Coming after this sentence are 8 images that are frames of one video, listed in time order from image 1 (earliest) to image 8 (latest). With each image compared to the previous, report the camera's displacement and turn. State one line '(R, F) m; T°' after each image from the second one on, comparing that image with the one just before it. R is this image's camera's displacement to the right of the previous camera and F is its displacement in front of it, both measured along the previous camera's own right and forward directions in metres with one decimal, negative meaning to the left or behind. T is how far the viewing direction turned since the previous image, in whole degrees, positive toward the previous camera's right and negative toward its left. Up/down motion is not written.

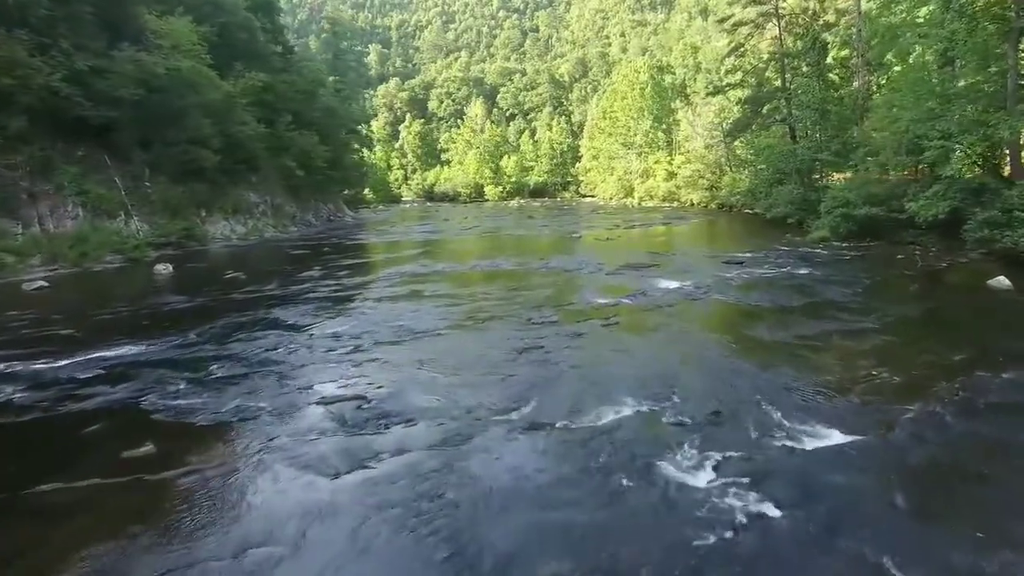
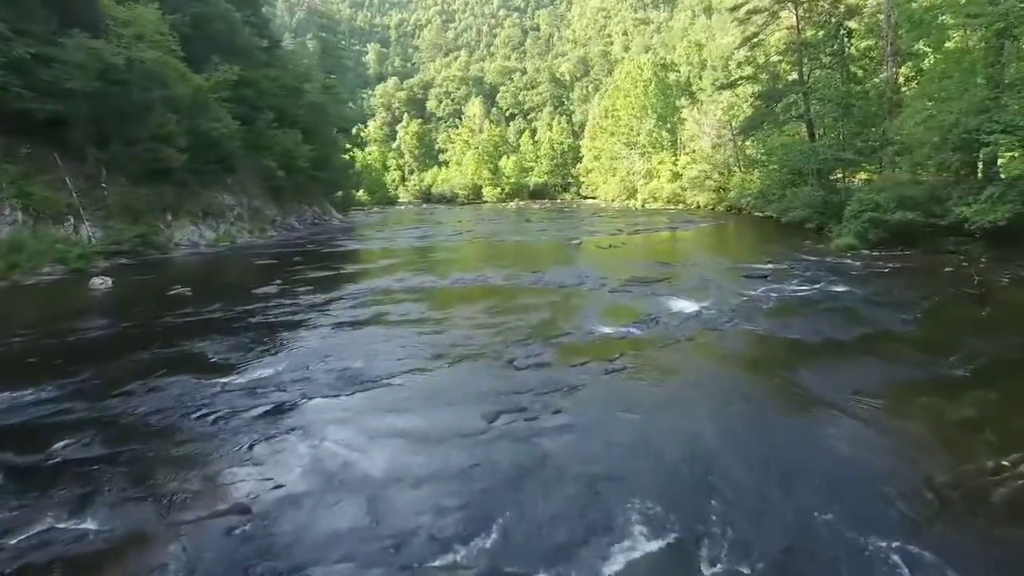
(+0.2, +2.4) m; 0°
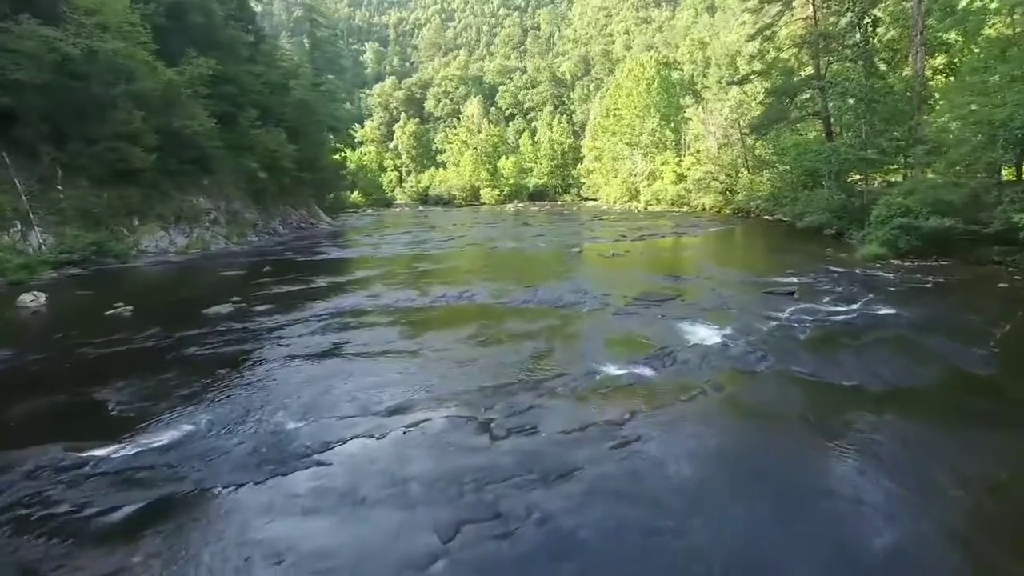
(+0.1, +2.0) m; 0°
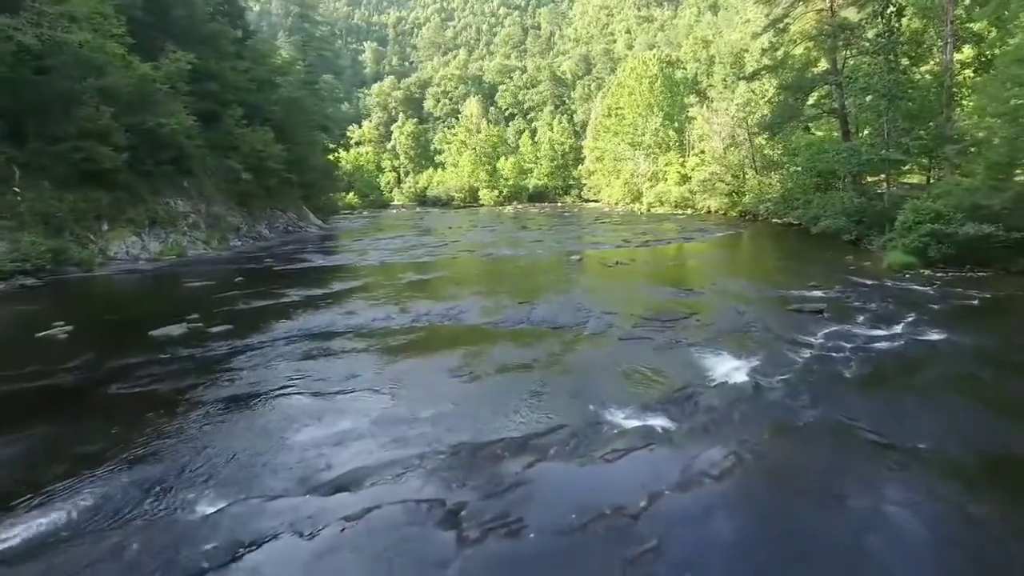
(+0.1, +1.6) m; 0°
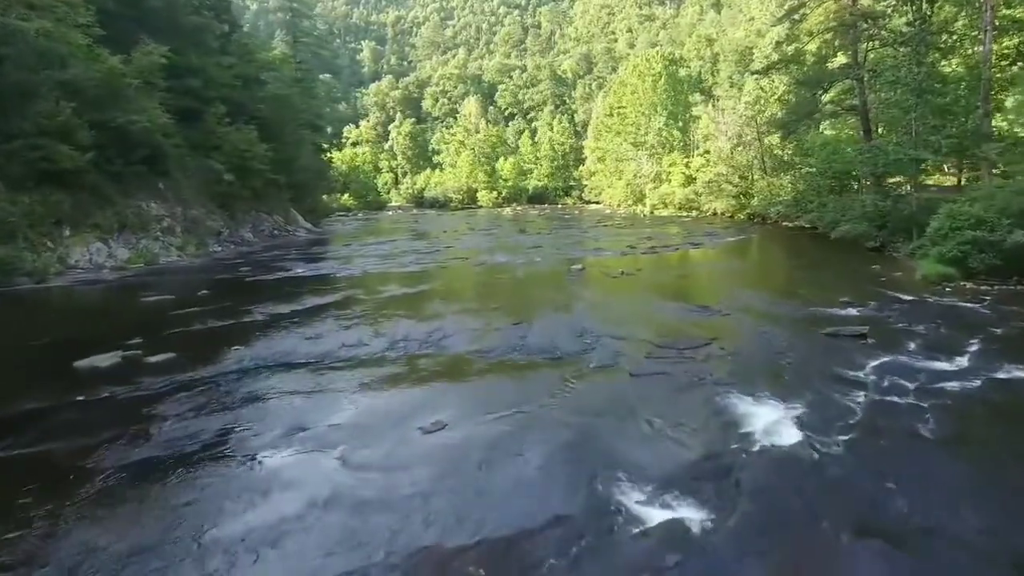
(+0.1, +1.8) m; 0°
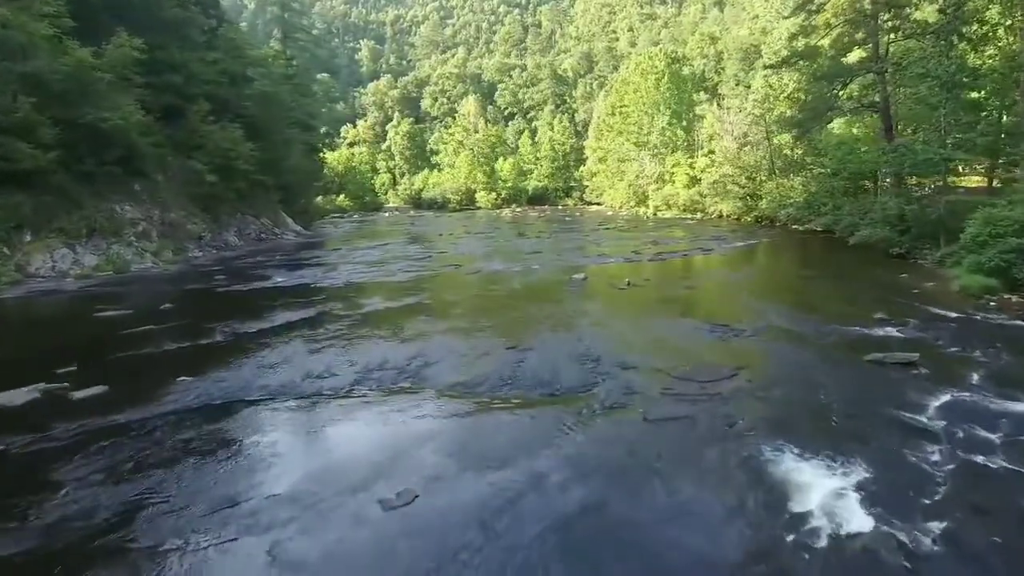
(+0.1, +1.5) m; 0°
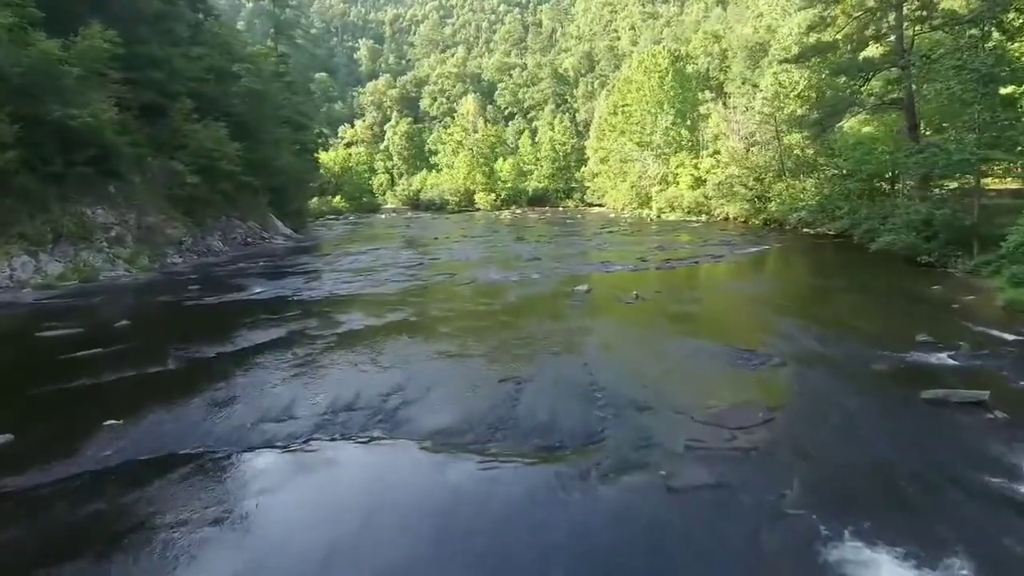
(0.0, +1.5) m; 0°
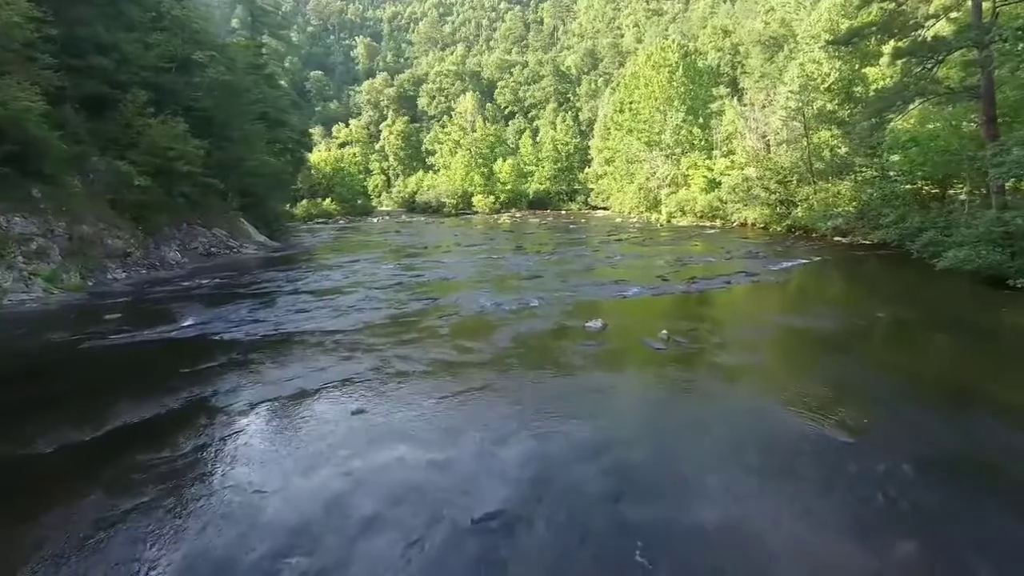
(+0.1, +3.6) m; 0°
